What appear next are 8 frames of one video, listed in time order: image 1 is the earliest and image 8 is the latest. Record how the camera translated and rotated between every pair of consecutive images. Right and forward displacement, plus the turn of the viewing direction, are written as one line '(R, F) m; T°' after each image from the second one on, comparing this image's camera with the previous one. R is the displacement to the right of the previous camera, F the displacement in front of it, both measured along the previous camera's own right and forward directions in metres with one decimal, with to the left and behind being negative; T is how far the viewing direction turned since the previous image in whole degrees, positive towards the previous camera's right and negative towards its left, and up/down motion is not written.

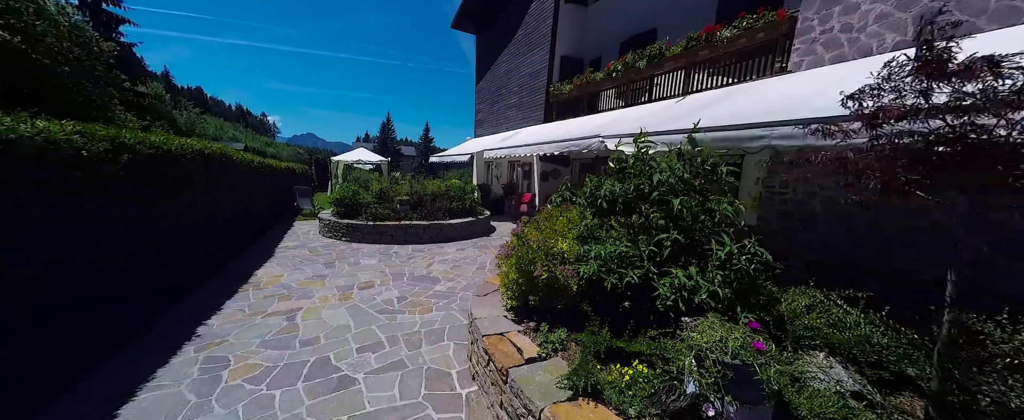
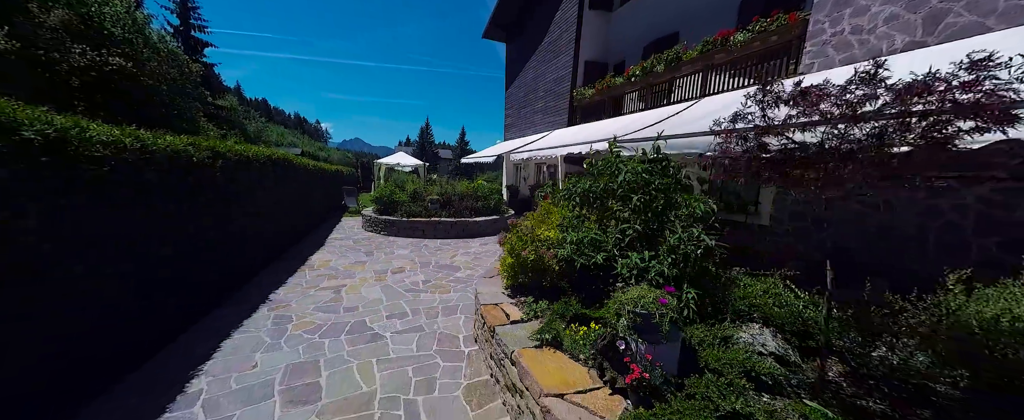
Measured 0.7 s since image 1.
(+0.5, -0.7) m; -6°
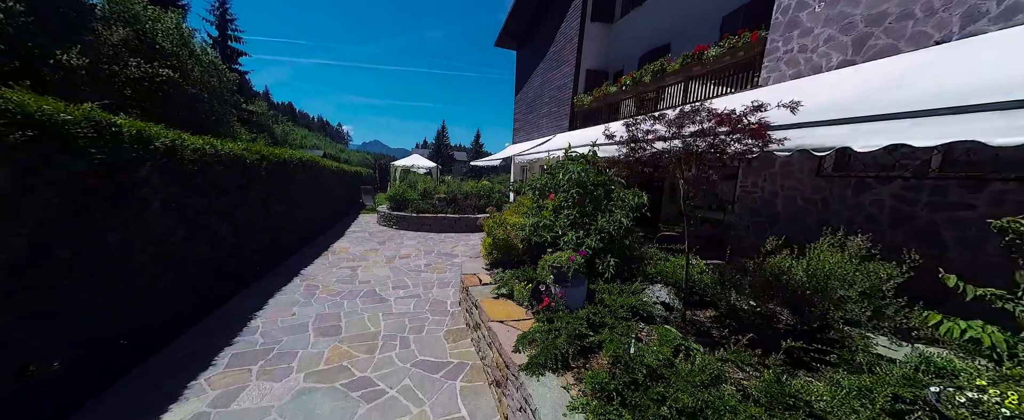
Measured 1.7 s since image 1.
(+0.7, -1.1) m; -3°
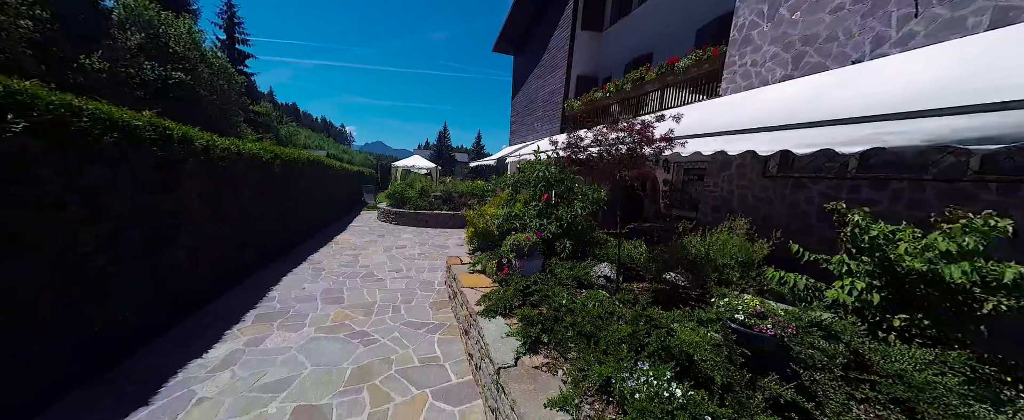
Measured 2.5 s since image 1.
(+0.5, -0.9) m; 0°
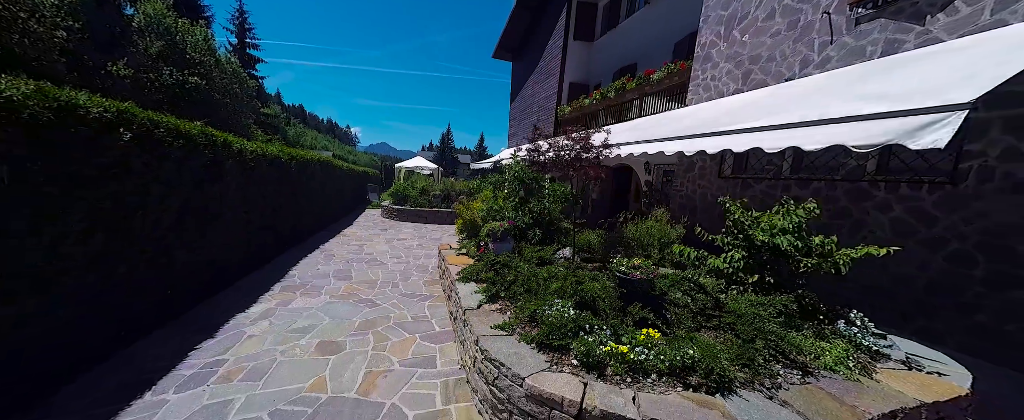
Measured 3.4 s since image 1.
(+0.5, -1.1) m; -1°
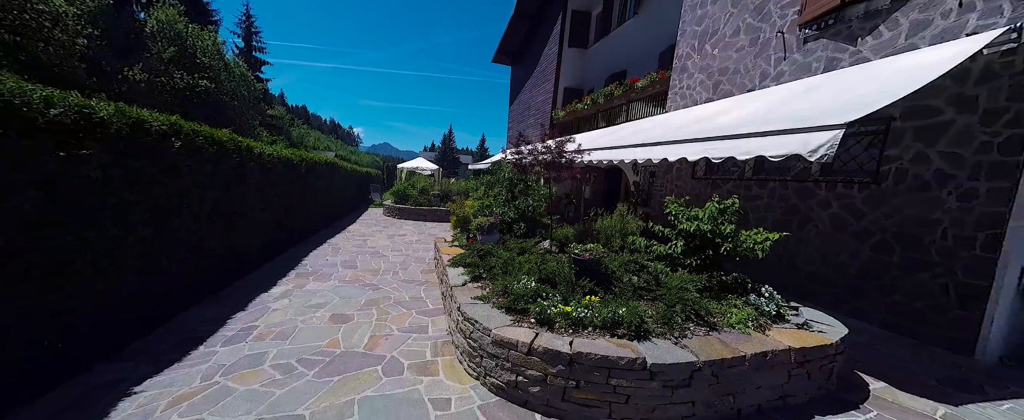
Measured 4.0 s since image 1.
(+0.3, -0.8) m; 0°
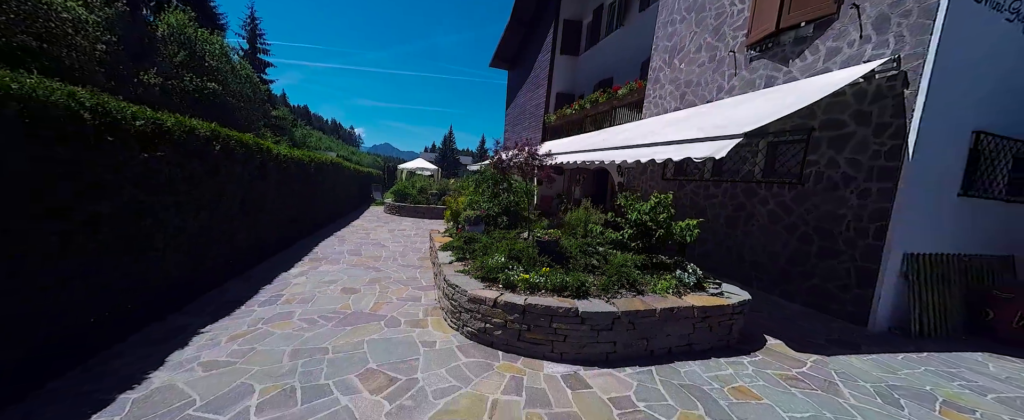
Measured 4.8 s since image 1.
(+0.4, -1.0) m; 0°
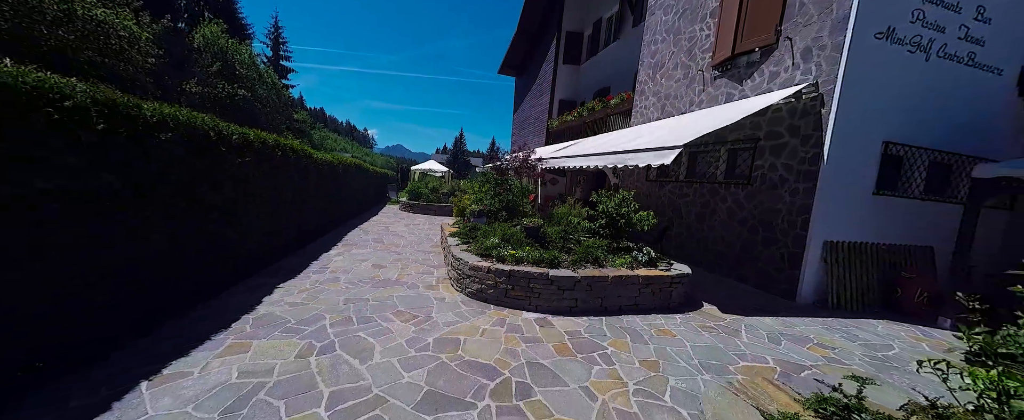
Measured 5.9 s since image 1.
(+0.4, -1.4) m; -2°
